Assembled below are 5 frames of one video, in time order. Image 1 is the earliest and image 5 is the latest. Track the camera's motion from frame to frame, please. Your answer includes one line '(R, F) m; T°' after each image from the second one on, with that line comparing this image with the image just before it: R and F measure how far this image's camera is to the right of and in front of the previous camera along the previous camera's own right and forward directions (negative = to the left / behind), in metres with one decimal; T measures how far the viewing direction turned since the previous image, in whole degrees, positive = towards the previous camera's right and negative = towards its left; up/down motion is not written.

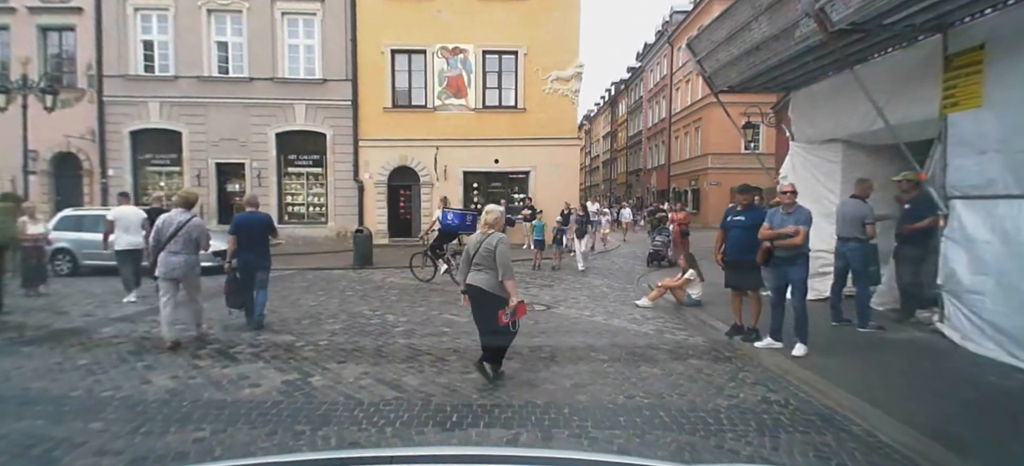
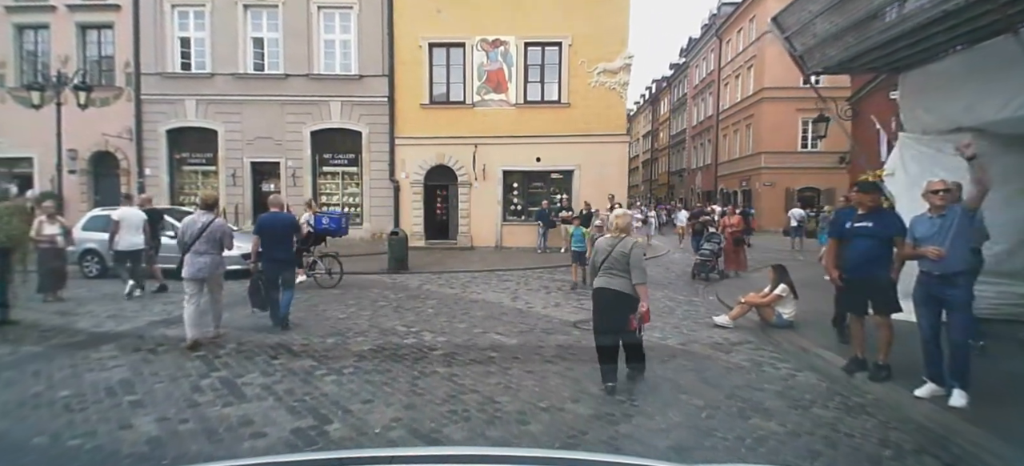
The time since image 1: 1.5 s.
(-0.4, +1.2) m; -4°
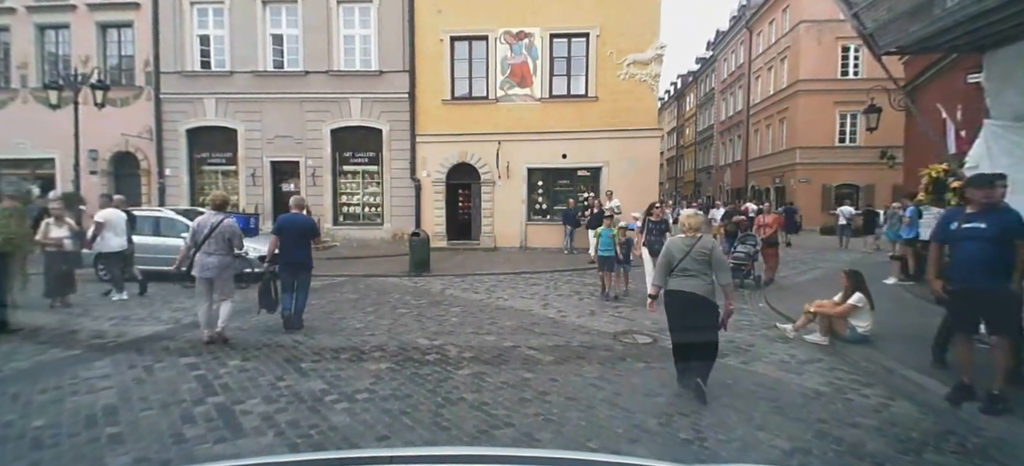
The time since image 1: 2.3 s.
(-0.2, +0.7) m; -3°
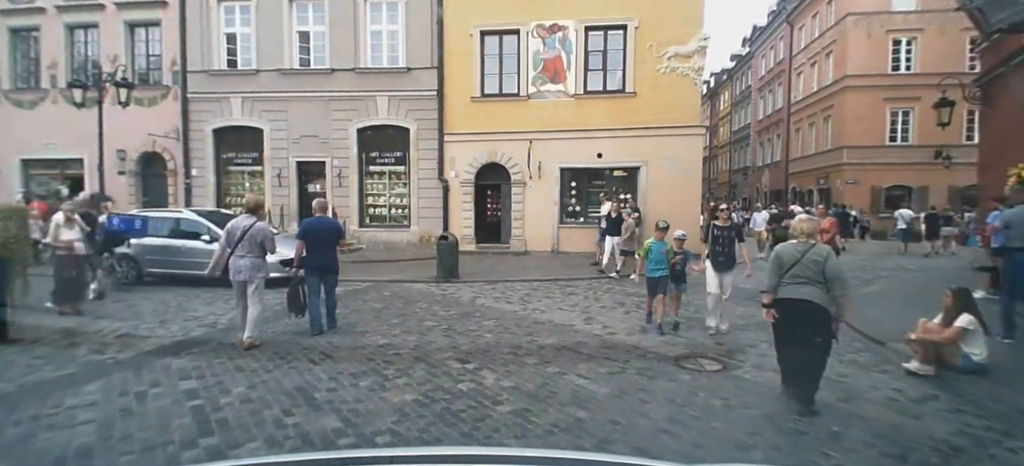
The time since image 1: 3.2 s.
(-0.2, +0.8) m; -3°
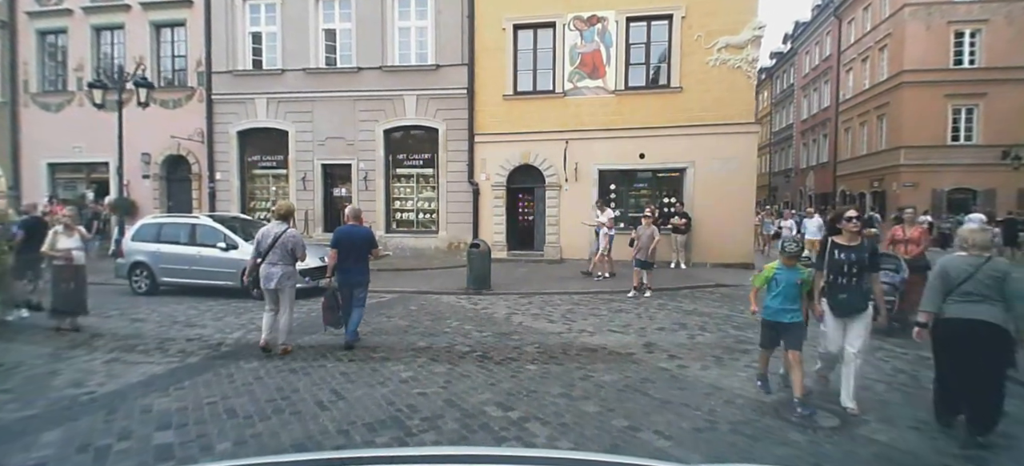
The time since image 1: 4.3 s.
(-0.3, +1.0) m; -3°
